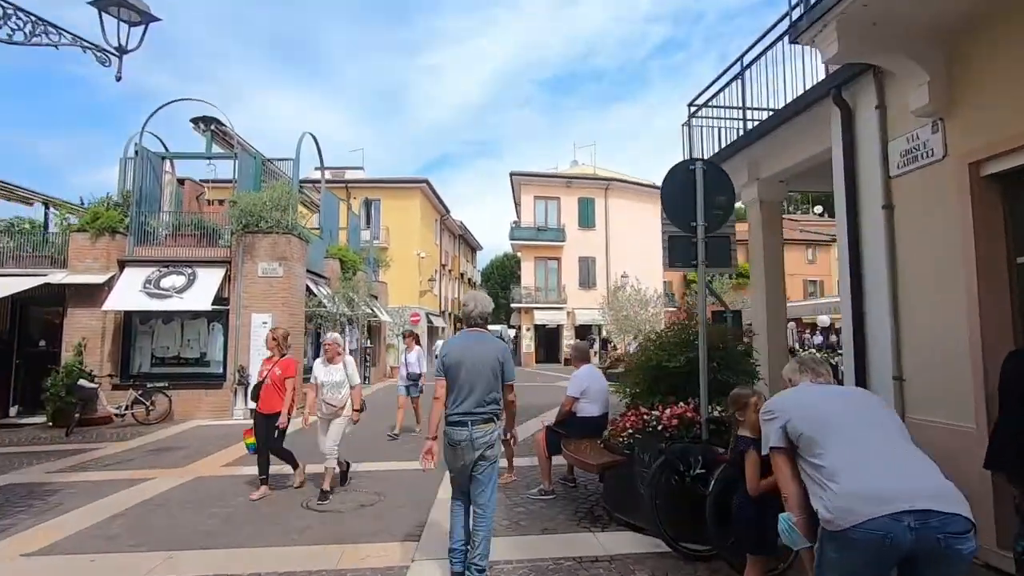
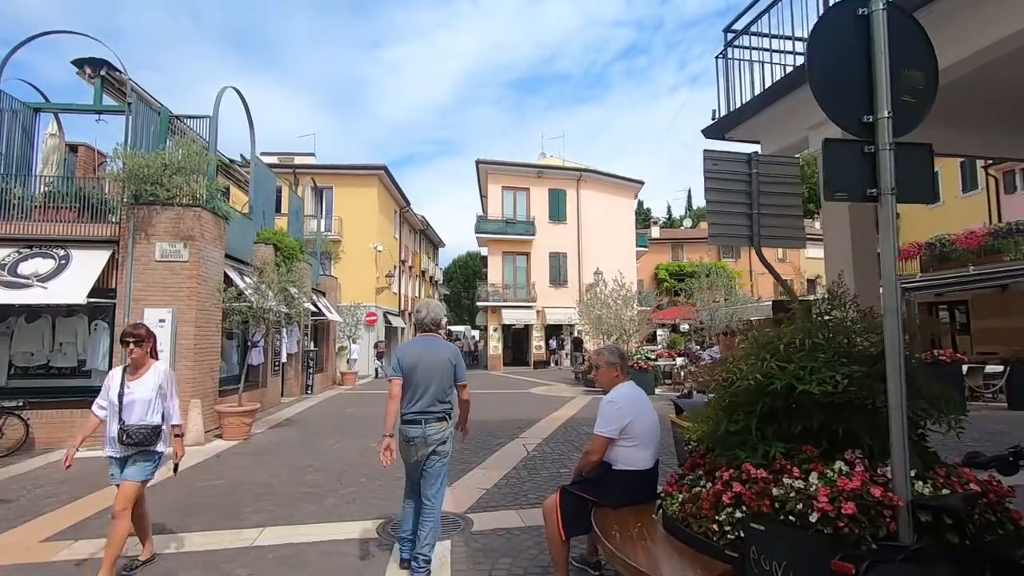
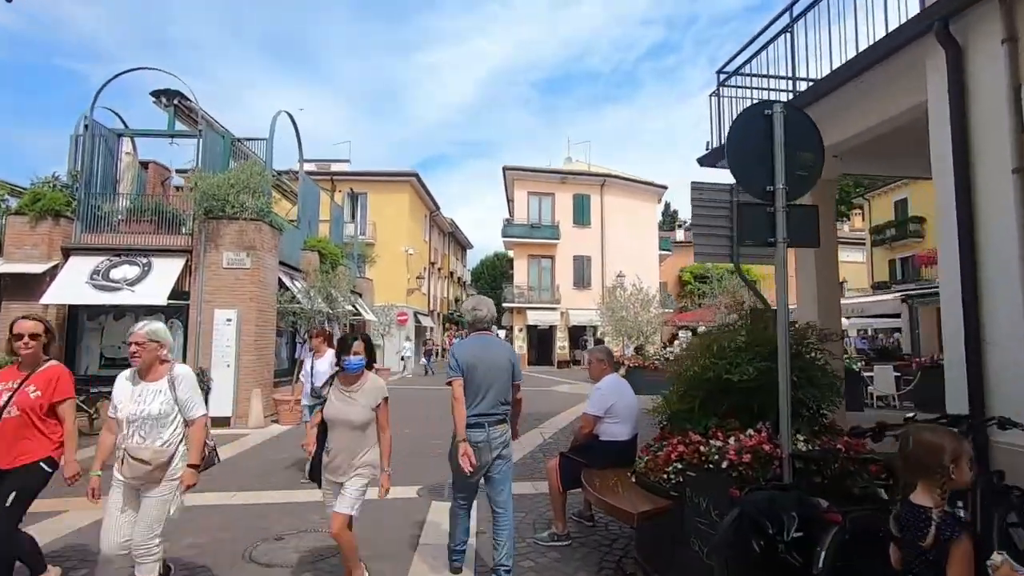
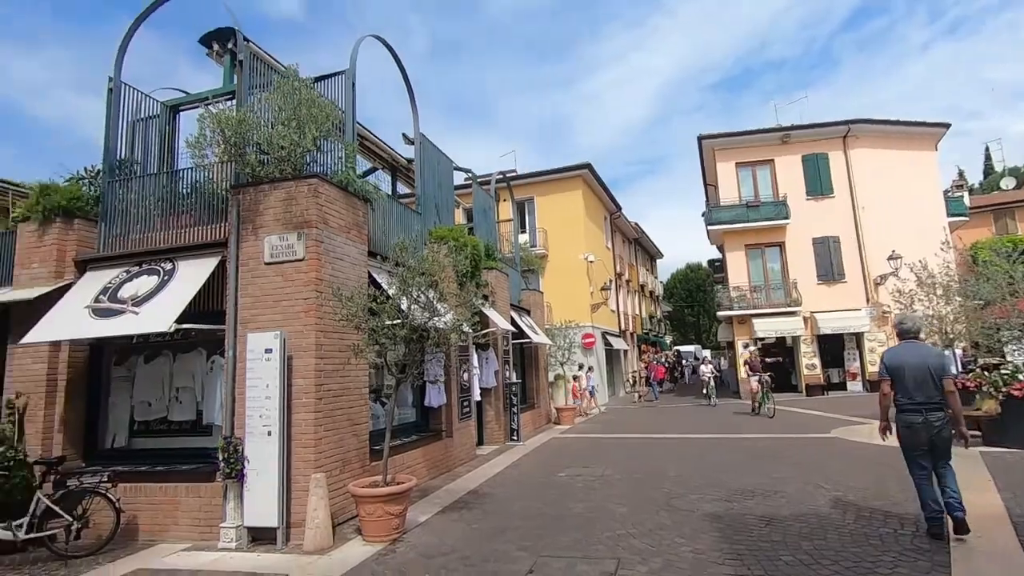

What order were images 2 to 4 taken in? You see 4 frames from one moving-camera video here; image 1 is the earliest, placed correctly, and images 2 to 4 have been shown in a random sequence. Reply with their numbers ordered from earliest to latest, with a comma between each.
3, 2, 4
